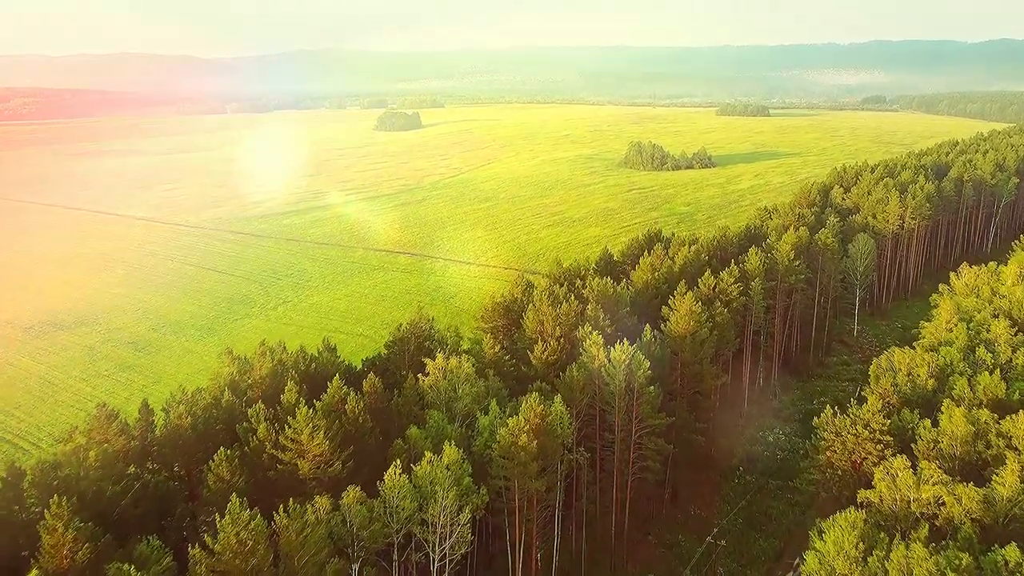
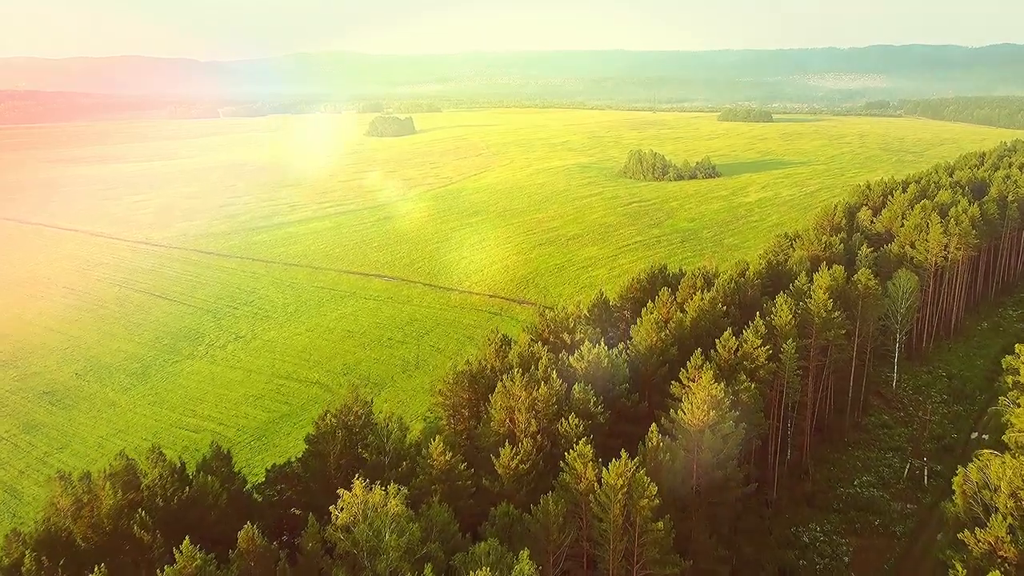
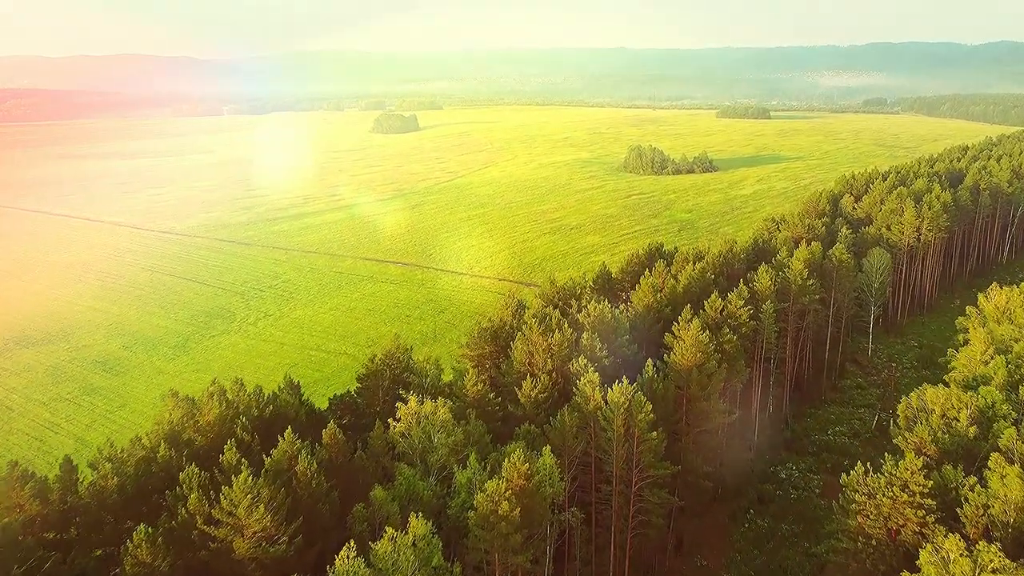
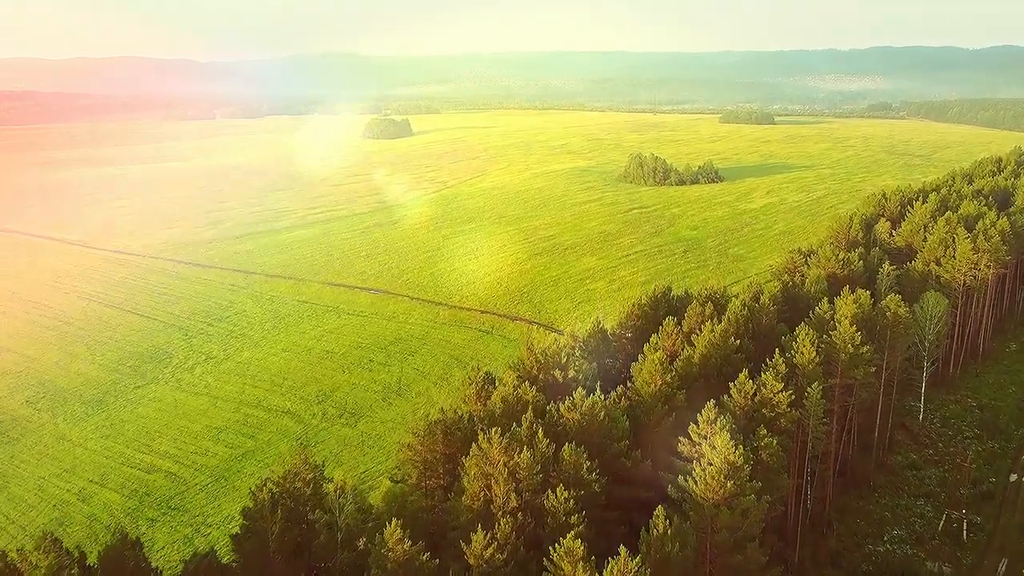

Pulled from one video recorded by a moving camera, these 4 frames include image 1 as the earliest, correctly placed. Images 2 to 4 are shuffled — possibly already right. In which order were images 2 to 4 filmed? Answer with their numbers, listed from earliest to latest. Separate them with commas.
3, 2, 4
